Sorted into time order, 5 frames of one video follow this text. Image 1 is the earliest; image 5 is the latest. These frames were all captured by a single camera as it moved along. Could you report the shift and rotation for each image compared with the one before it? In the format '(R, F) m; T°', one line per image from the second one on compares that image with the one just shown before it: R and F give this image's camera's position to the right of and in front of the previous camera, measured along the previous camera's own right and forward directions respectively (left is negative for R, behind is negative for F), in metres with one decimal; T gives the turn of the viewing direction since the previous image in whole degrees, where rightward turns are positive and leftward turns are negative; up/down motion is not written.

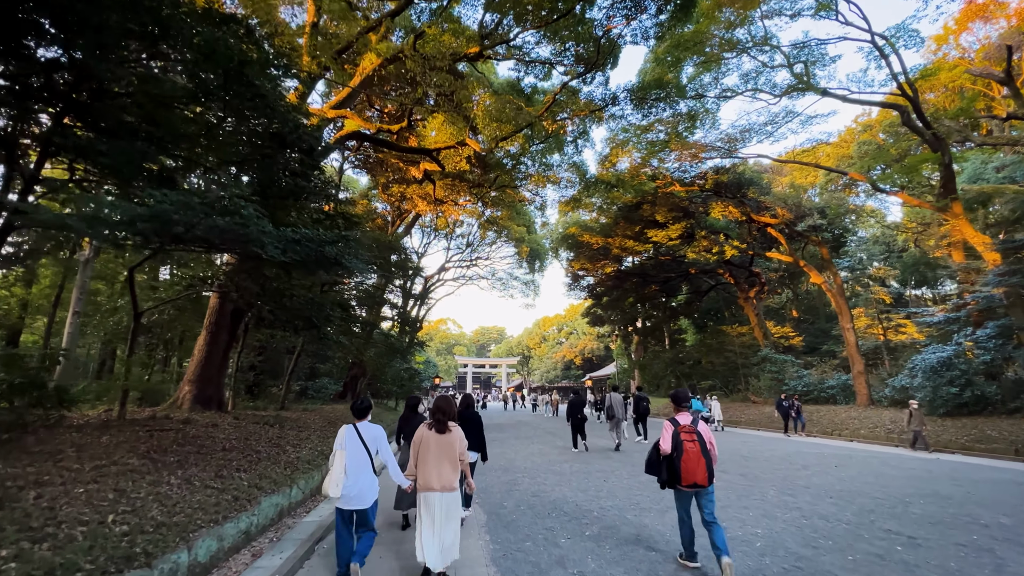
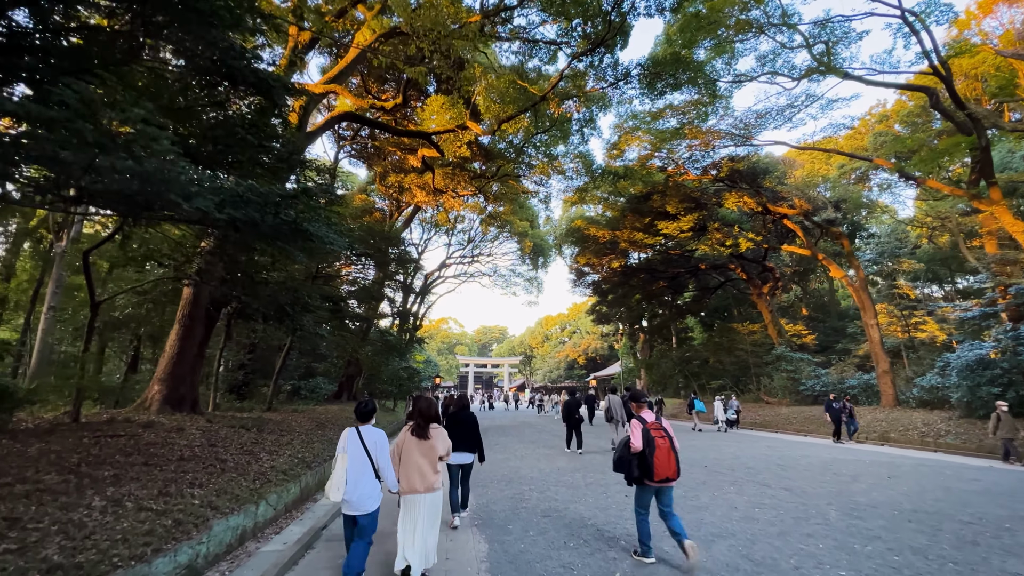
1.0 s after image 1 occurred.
(0.0, +0.9) m; 0°
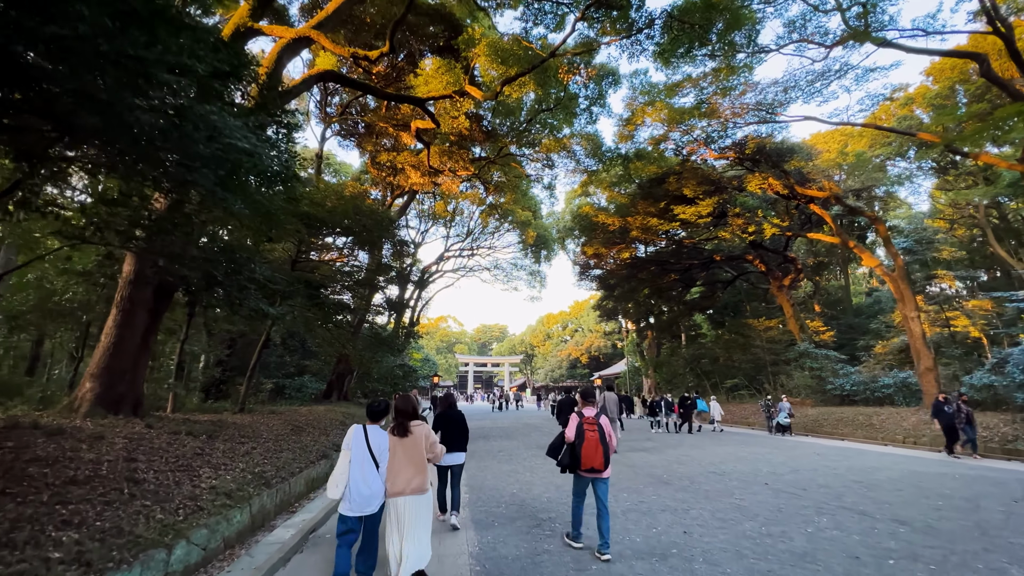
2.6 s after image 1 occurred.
(-0.1, +1.4) m; 0°
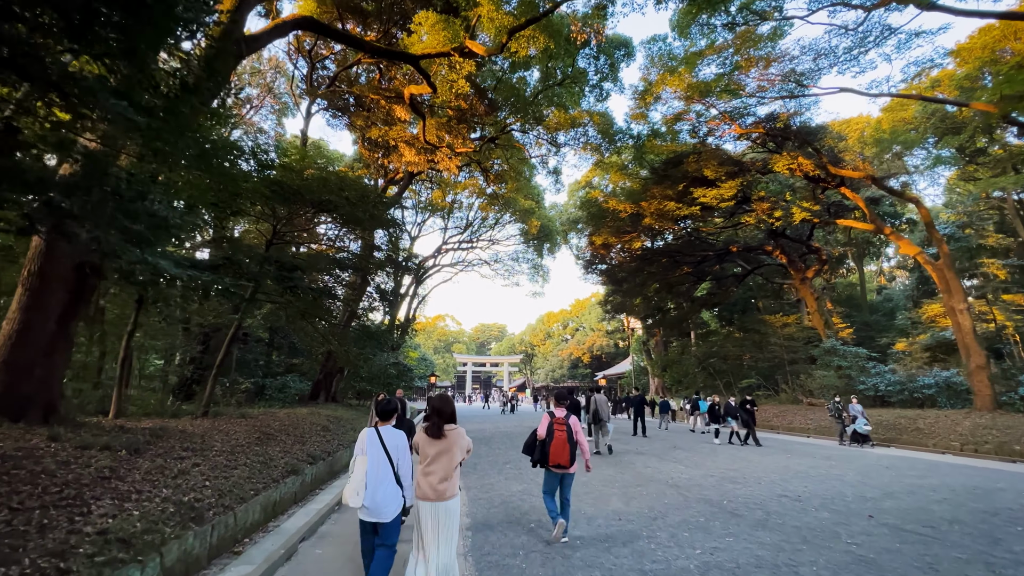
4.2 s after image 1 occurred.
(-0.2, +1.4) m; 0°
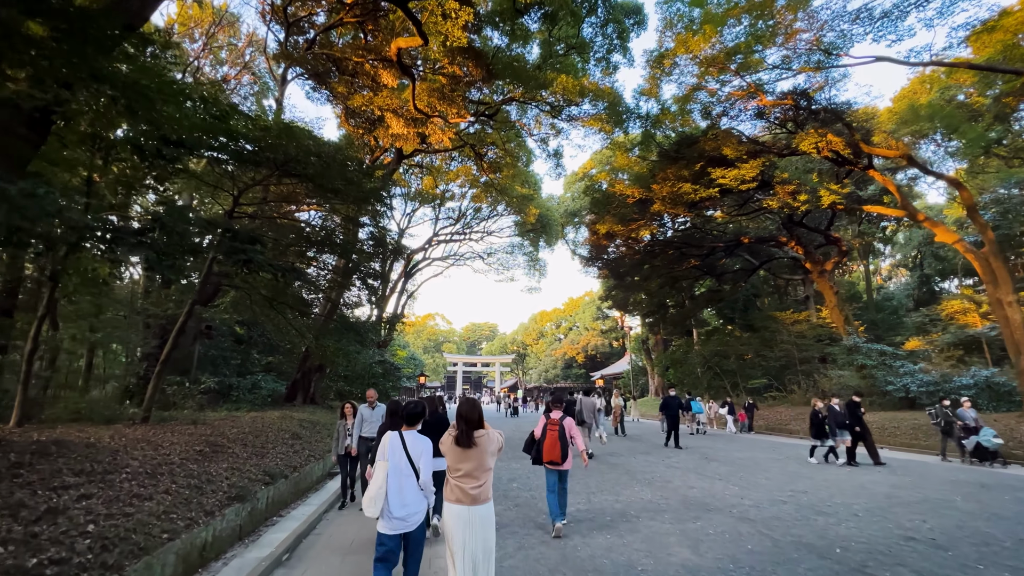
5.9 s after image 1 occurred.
(-0.2, +1.4) m; +1°
